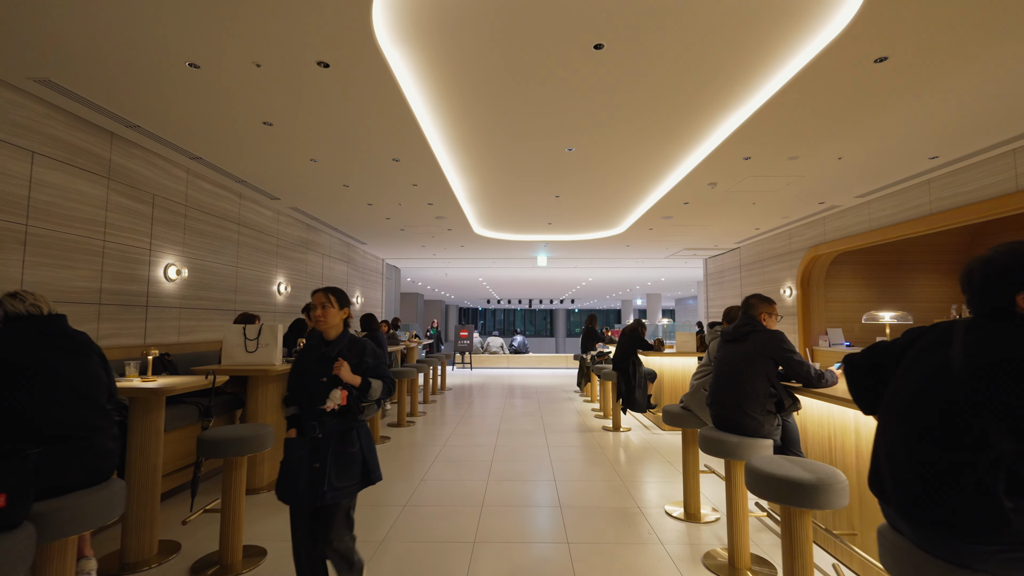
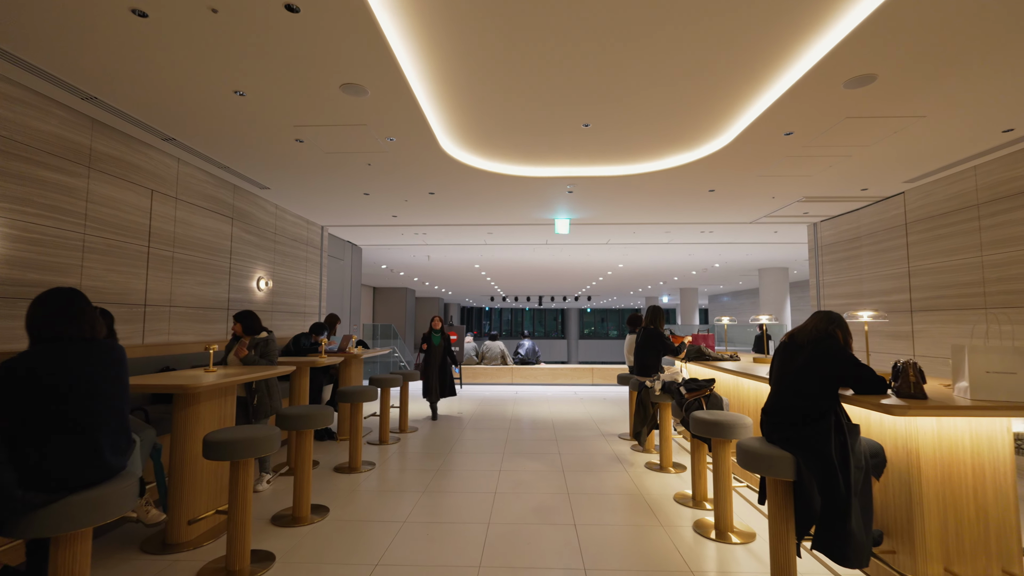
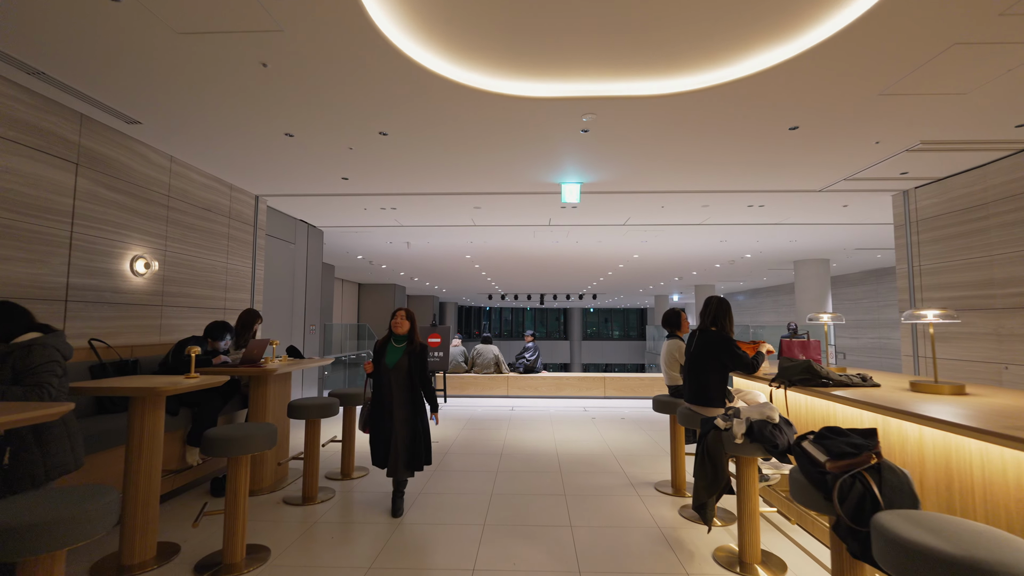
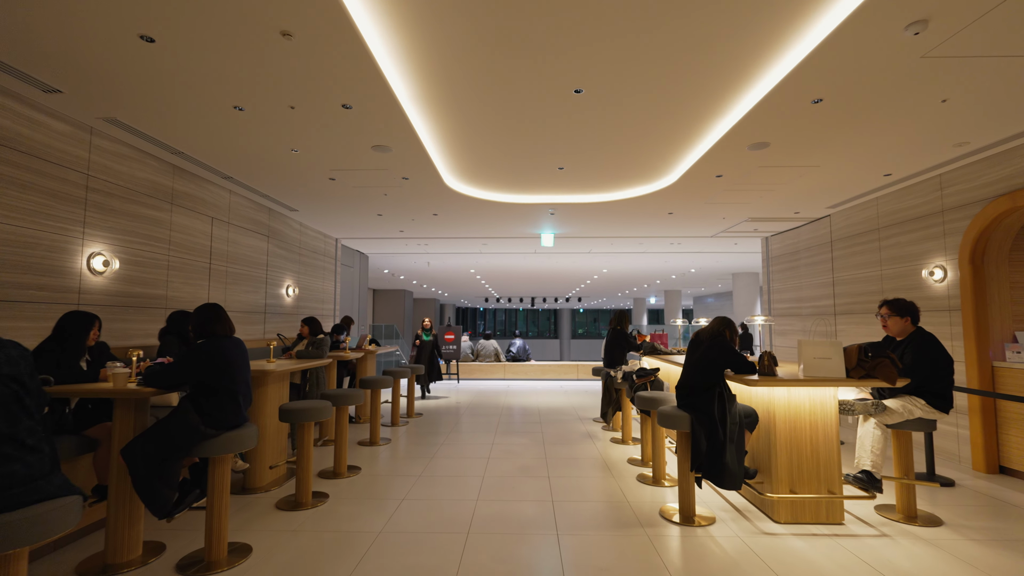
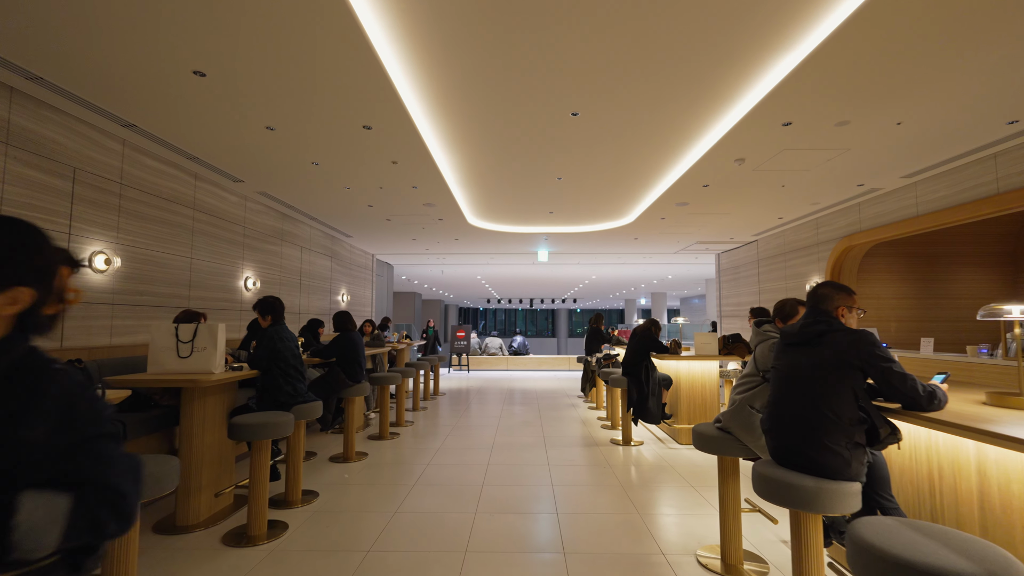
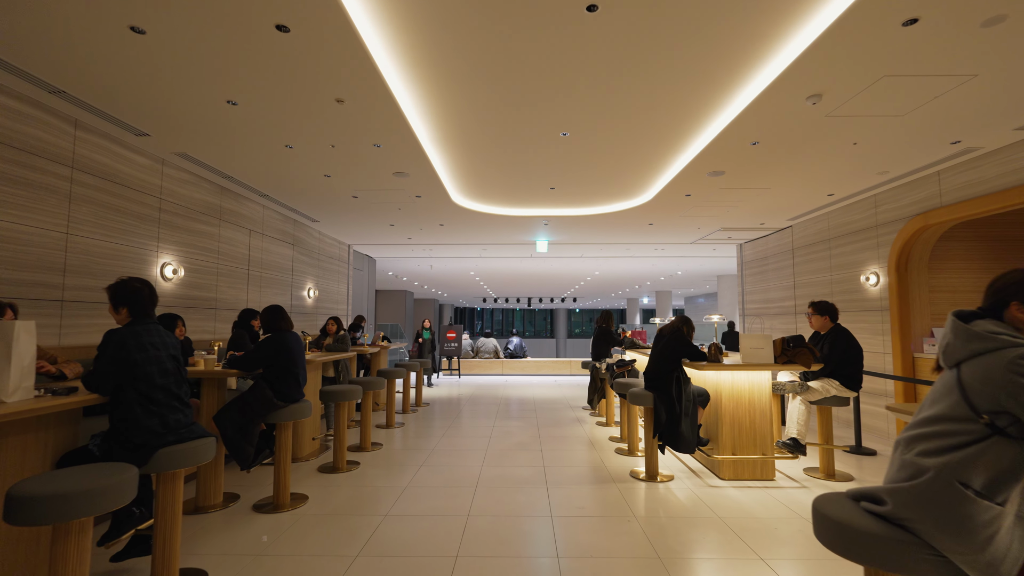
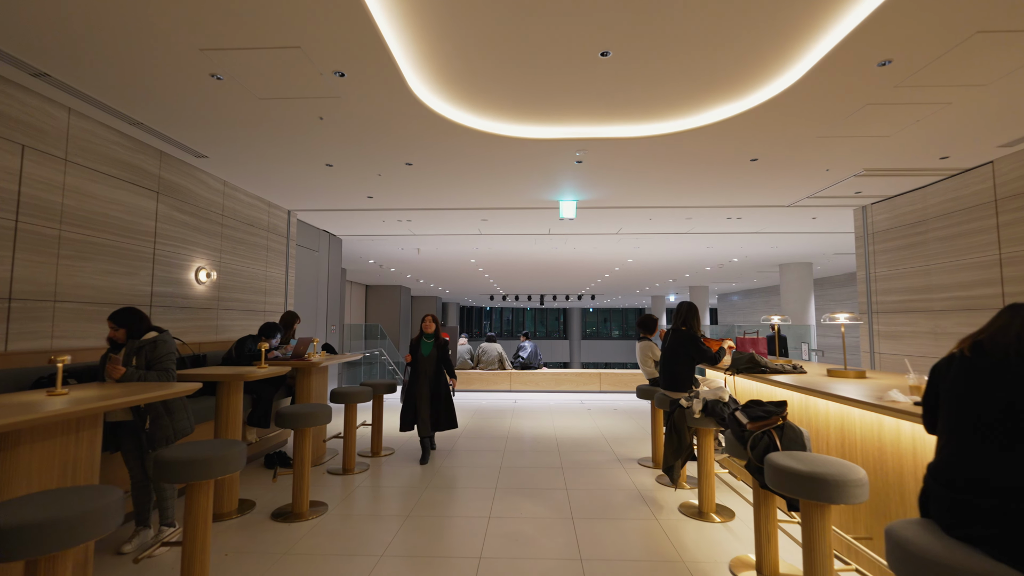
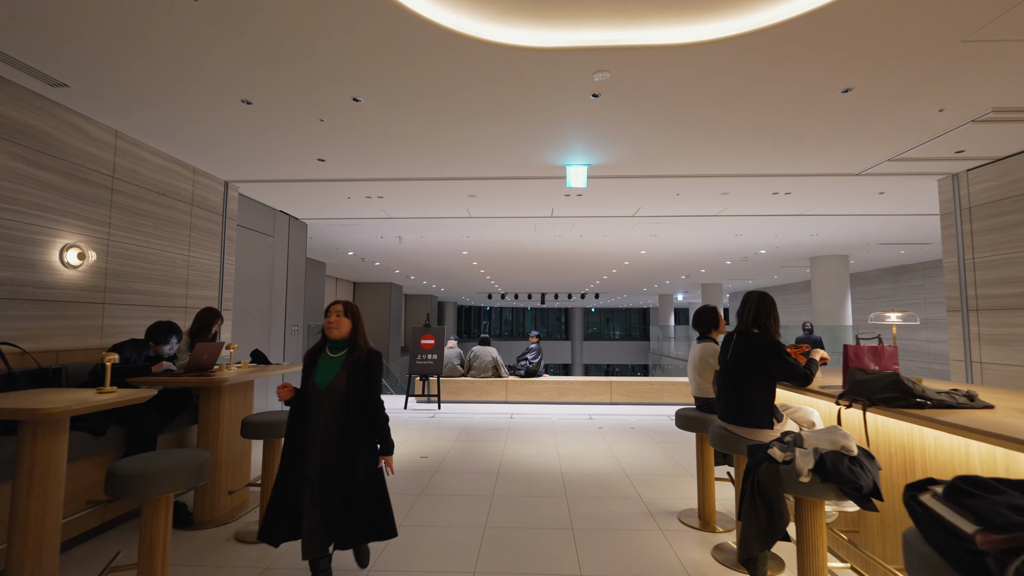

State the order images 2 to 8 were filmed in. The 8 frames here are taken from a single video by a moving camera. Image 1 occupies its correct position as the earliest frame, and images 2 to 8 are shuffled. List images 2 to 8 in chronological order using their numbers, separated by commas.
5, 6, 4, 2, 7, 3, 8
